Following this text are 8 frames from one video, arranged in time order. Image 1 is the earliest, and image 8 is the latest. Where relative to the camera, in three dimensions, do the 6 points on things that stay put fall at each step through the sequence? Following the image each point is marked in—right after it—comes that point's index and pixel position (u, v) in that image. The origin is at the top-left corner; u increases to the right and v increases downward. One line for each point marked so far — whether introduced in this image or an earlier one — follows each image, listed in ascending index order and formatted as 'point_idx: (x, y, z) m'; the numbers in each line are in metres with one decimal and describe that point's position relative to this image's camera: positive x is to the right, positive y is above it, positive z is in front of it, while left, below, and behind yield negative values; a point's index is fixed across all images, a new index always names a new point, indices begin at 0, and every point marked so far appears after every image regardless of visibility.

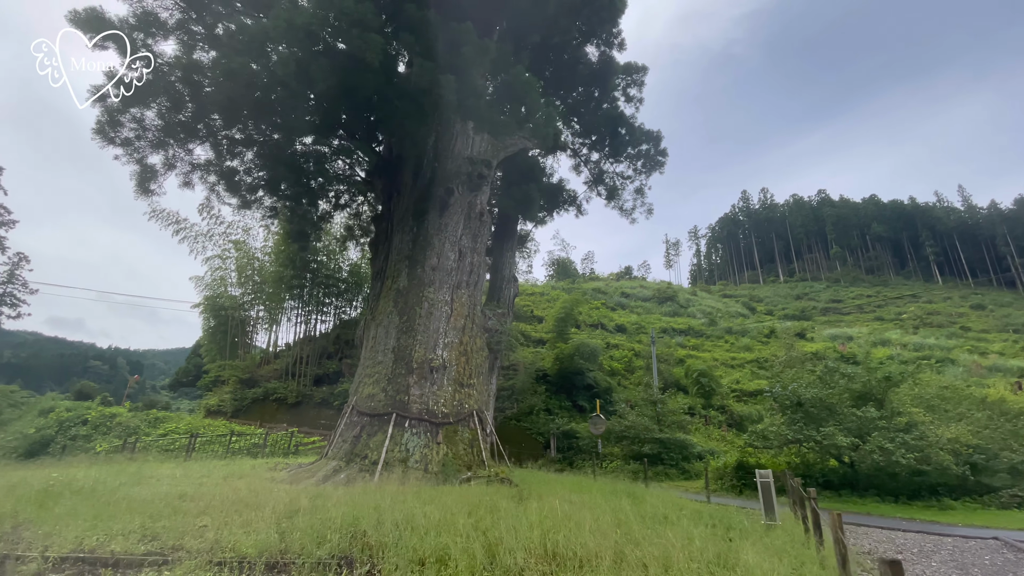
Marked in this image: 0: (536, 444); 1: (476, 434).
0: (+0.9, -6.1, +18.7) m
1: (-0.7, -2.6, +8.6) m
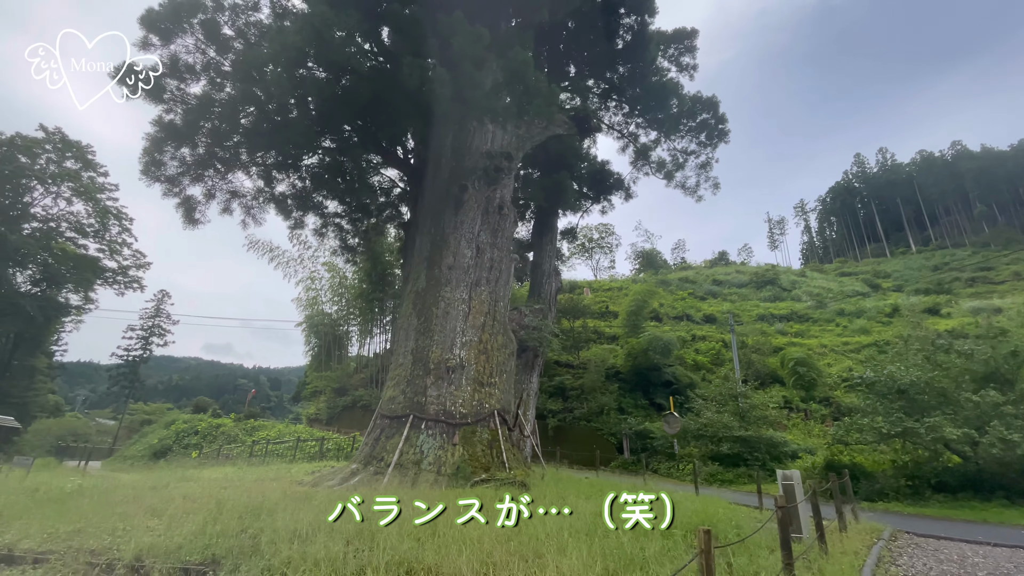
0: (+3.6, -5.8, +17.8) m
1: (-0.3, -2.5, +8.2) m
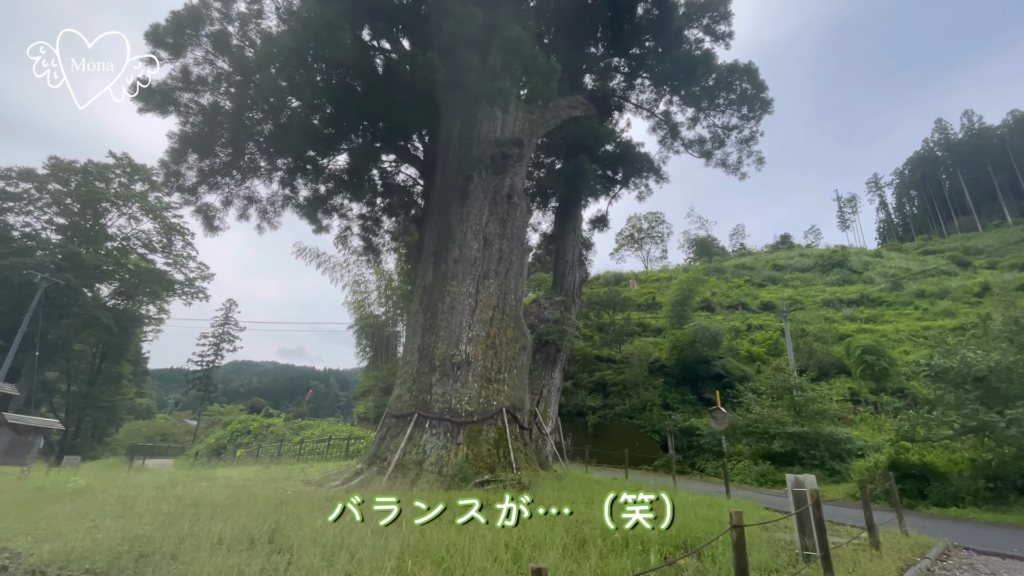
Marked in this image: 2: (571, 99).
0: (+4.9, -5.4, +16.9) m
1: (-0.1, -2.4, +7.8) m
2: (+1.5, +4.6, +11.9) m
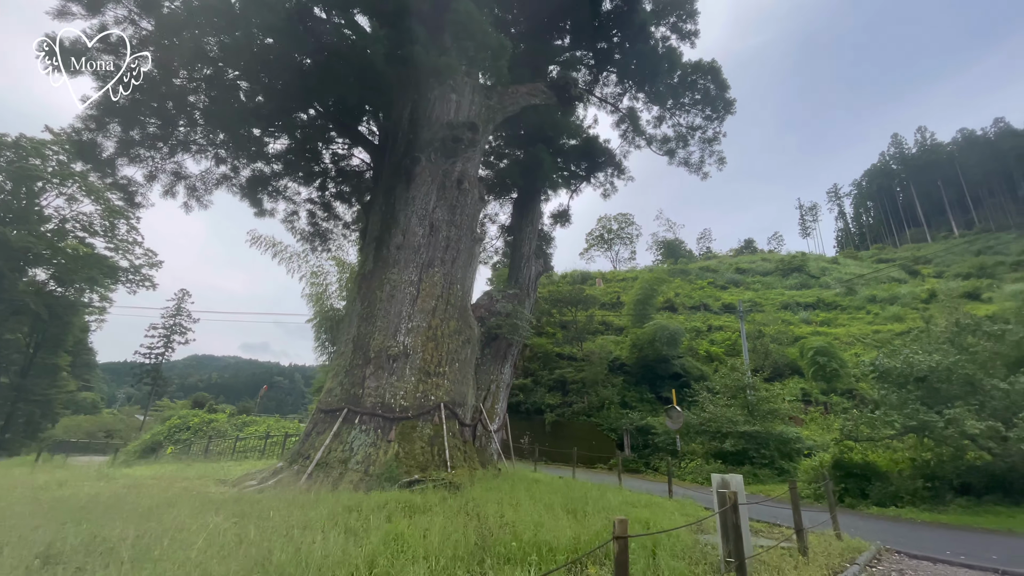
0: (+3.4, -5.3, +16.8) m
1: (-1.1, -2.2, +7.4) m
2: (+0.4, +4.8, +11.5) m
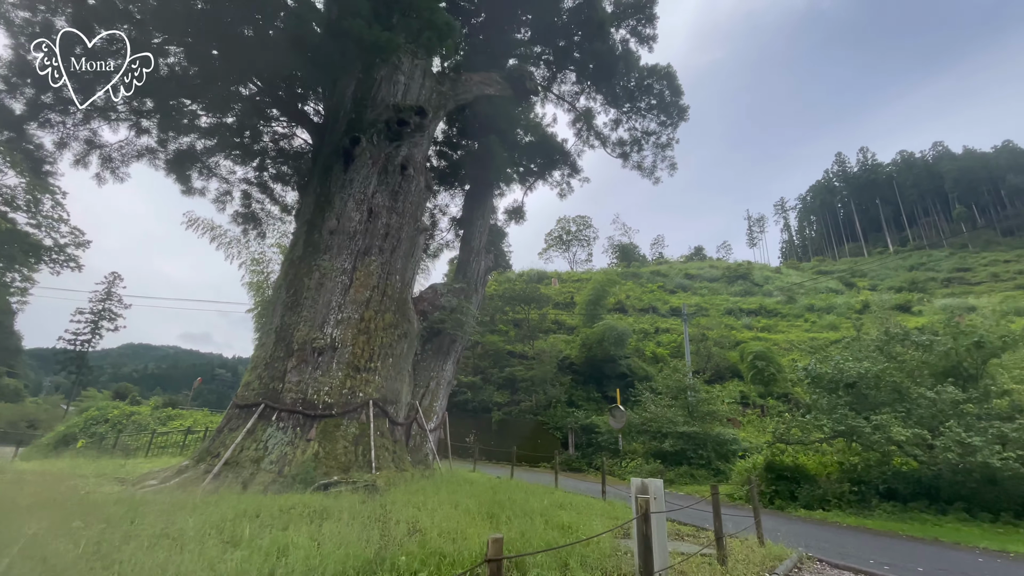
0: (+1.5, -5.3, +16.7) m
1: (-2.1, -2.0, +6.9) m
2: (-0.6, +4.9, +11.2) m
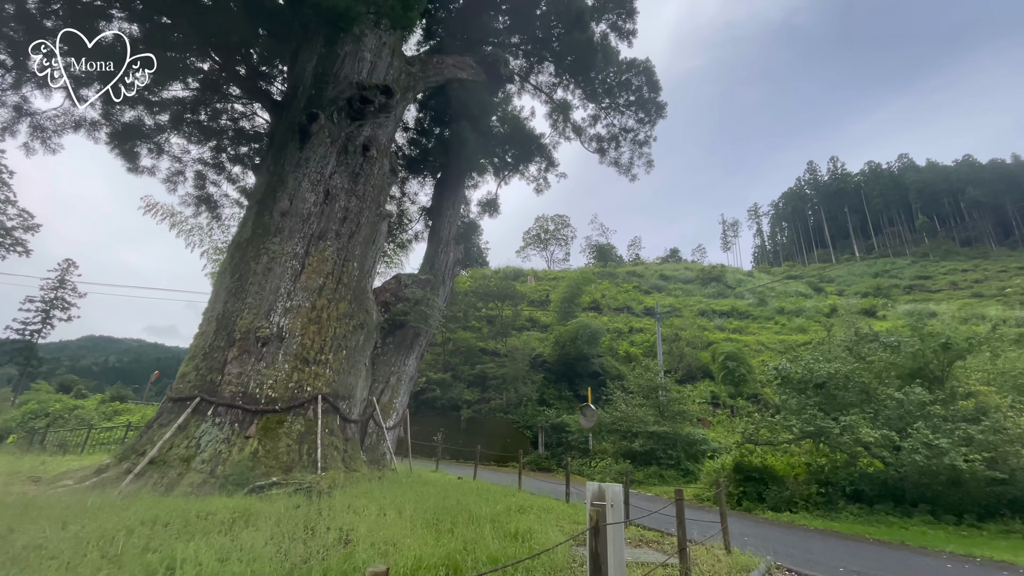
0: (+0.4, -5.2, +16.3) m
1: (-2.6, -1.8, +6.4) m
2: (-1.2, +5.1, +10.7) m
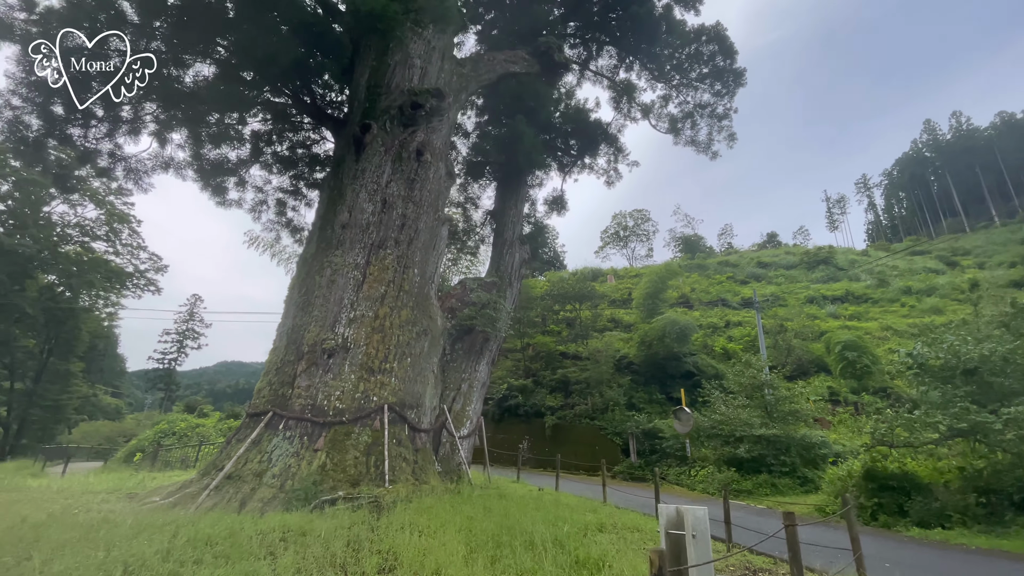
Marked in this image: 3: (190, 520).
0: (+3.3, -5.1, +15.4) m
1: (-1.7, -1.9, +6.2) m
2: (-0.1, +5.1, +10.4) m
3: (-2.9, -2.1, +4.2) m
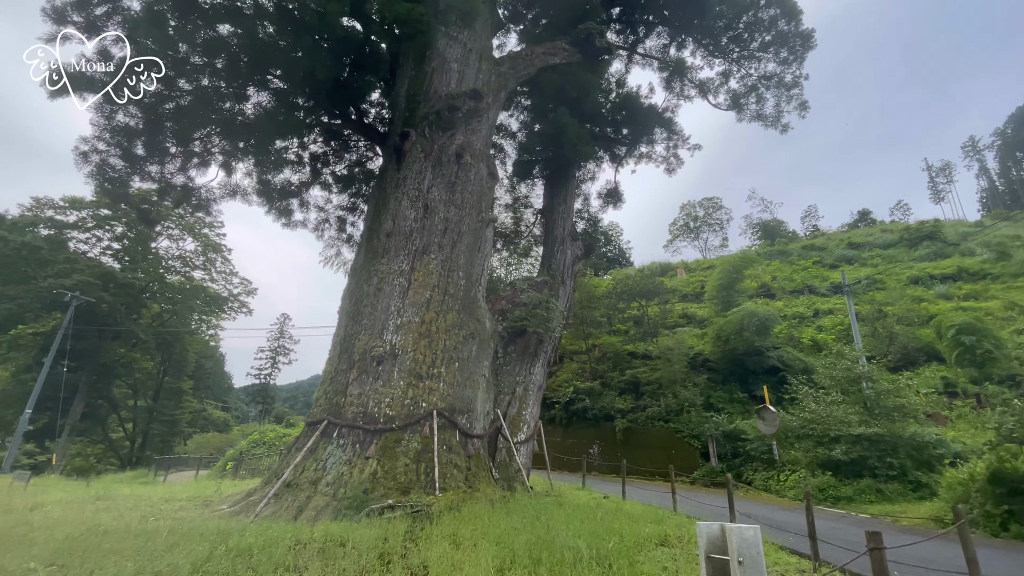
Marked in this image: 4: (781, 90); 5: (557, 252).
0: (+5.4, -4.8, +14.4) m
1: (-1.0, -2.0, +6.1) m
2: (+0.7, +5.1, +10.1) m
3: (-2.5, -2.2, +4.3) m
4: (+7.9, +5.8, +14.3) m
5: (+0.9, +0.8, +10.0) m
